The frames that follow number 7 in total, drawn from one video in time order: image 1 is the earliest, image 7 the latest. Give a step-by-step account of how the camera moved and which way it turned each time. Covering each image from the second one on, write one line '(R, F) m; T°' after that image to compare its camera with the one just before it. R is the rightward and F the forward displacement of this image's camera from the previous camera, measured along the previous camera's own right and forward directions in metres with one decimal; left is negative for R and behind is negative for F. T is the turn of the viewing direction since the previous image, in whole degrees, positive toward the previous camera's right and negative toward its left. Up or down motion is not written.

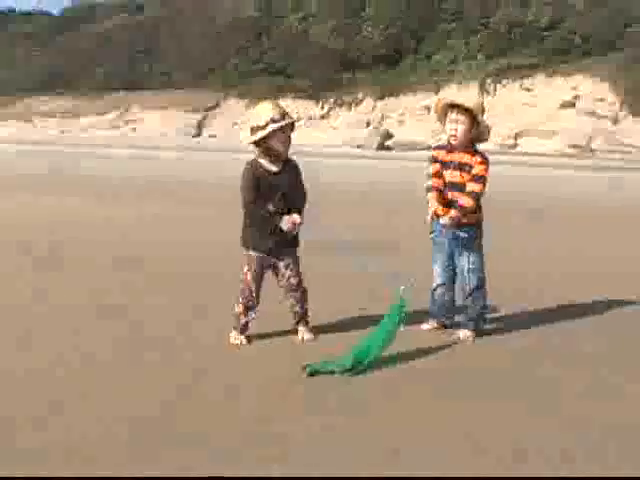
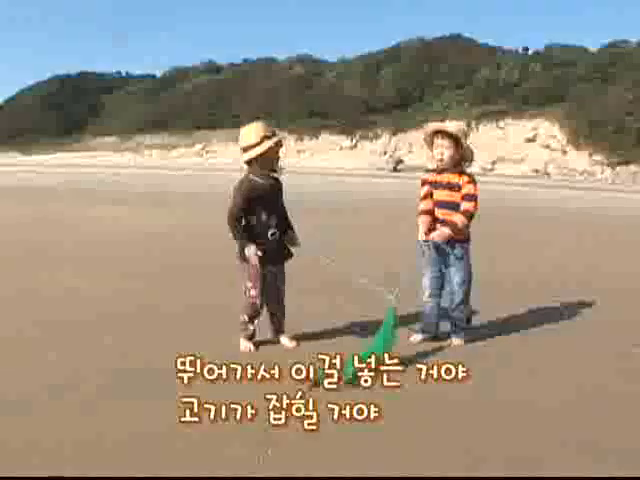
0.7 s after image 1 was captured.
(+0.8, -2.5) m; -2°
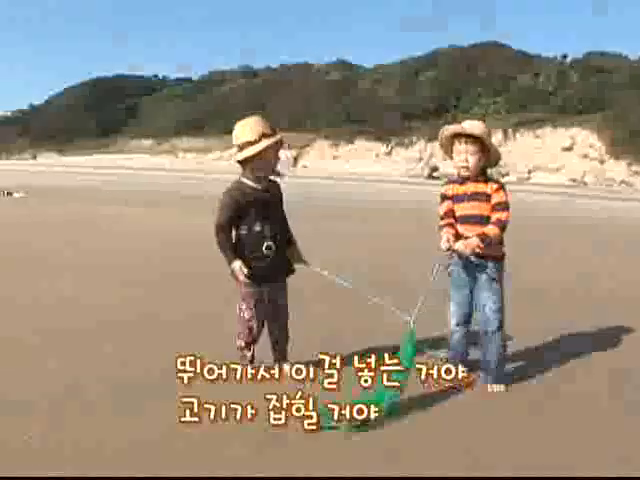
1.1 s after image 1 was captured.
(+0.2, +0.1) m; -3°
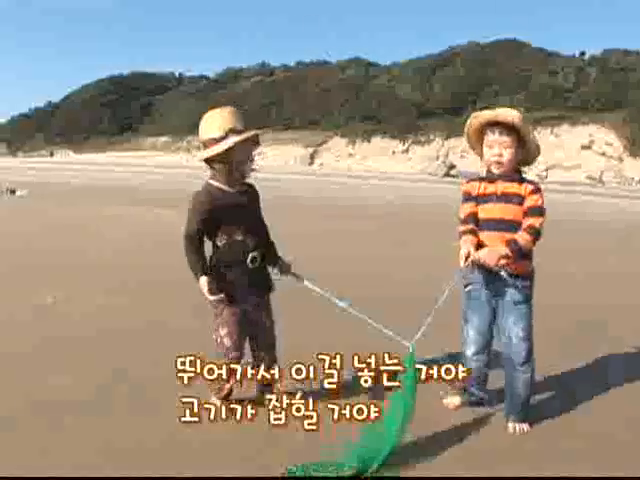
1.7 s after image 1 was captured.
(+0.1, +0.1) m; -1°
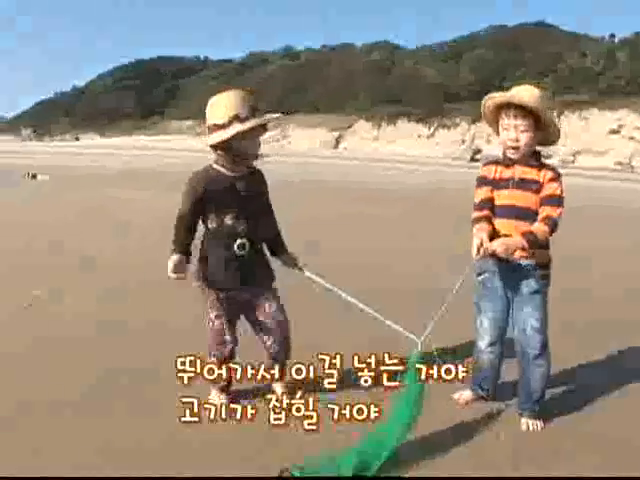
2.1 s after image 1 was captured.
(0.0, +0.1) m; -2°
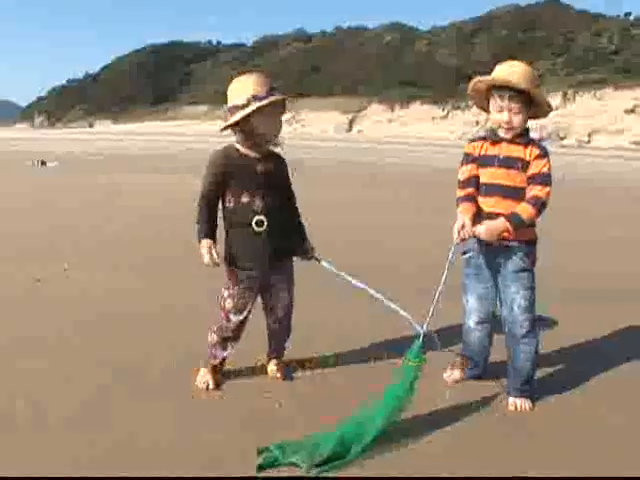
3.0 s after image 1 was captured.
(+0.1, 0.0) m; -1°
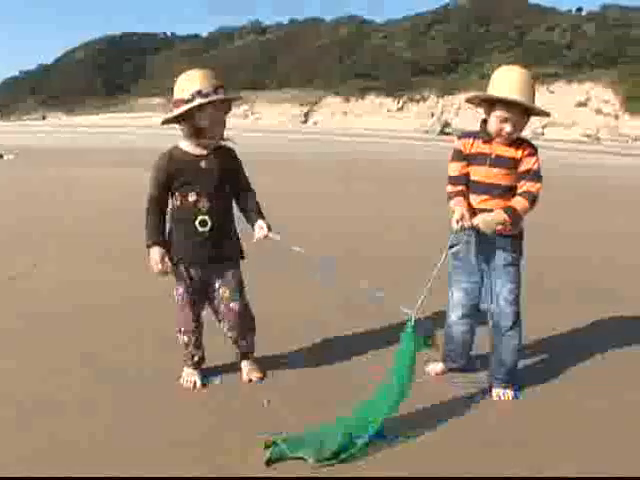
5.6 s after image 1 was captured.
(-0.1, 0.0) m; +3°
